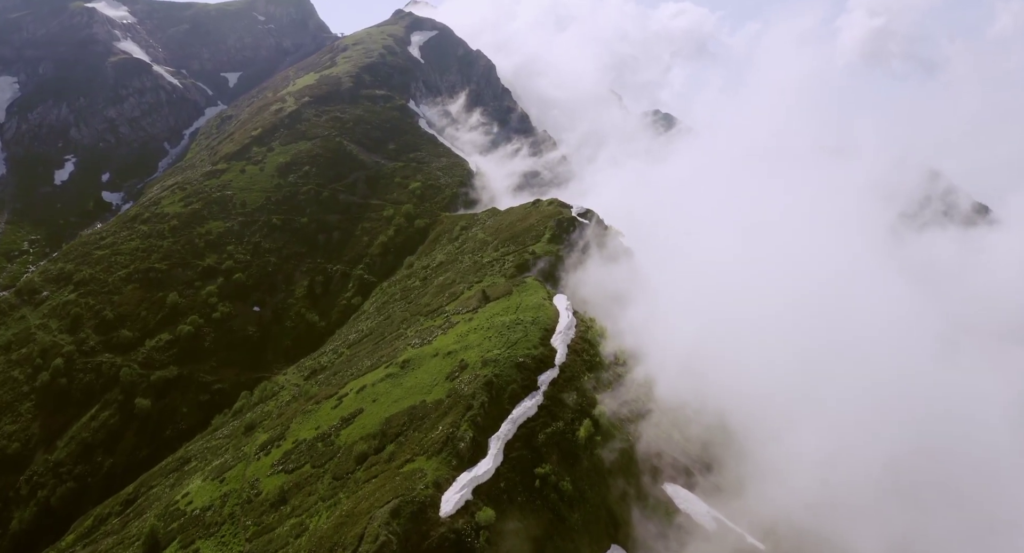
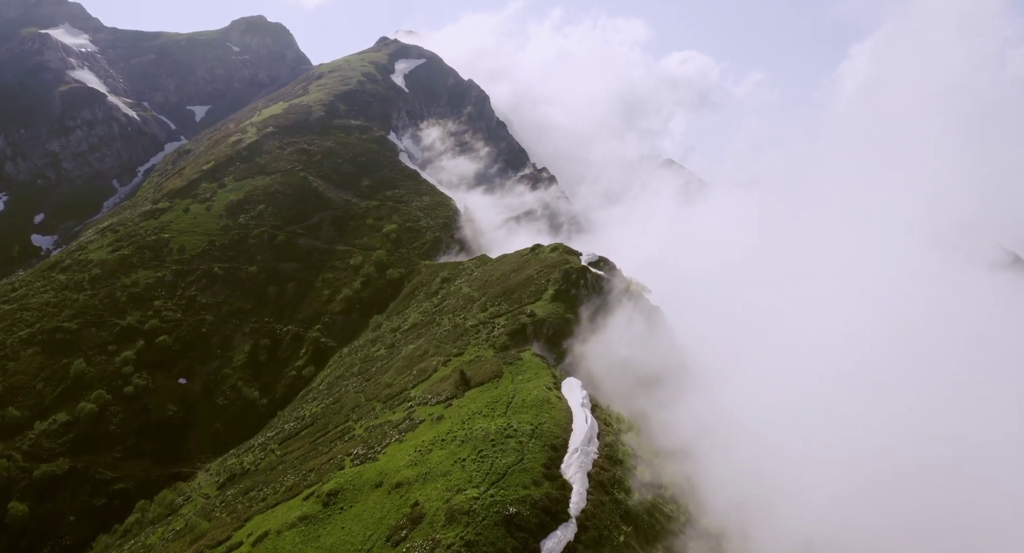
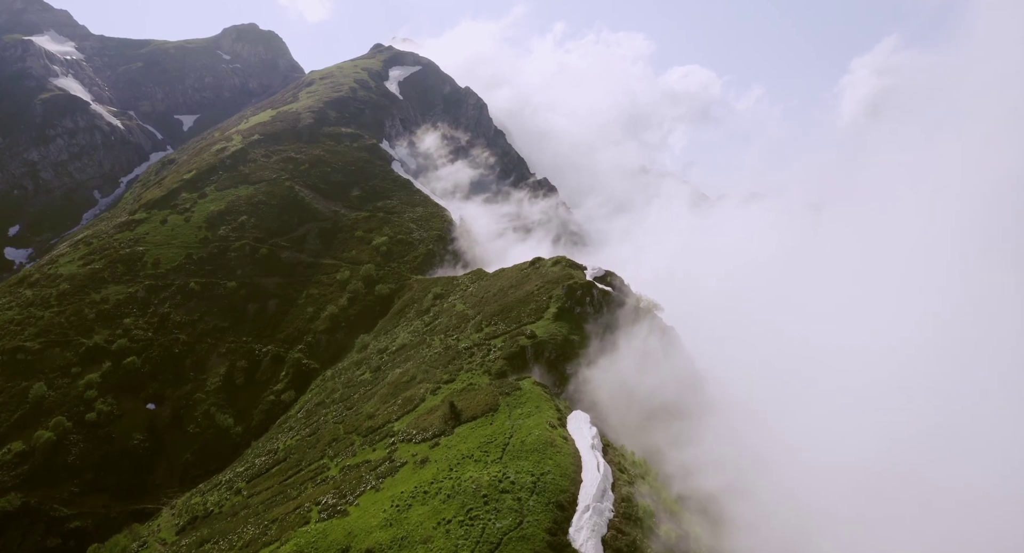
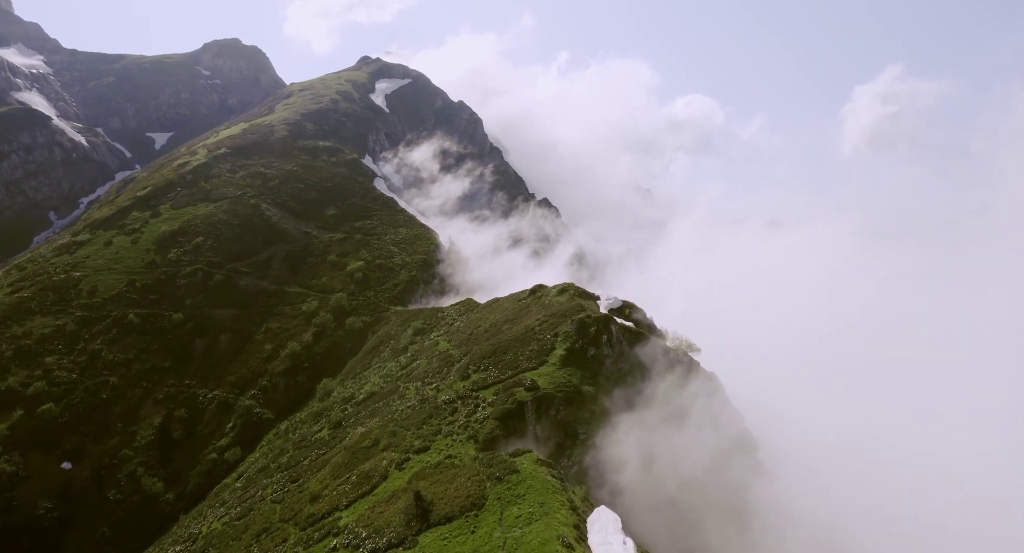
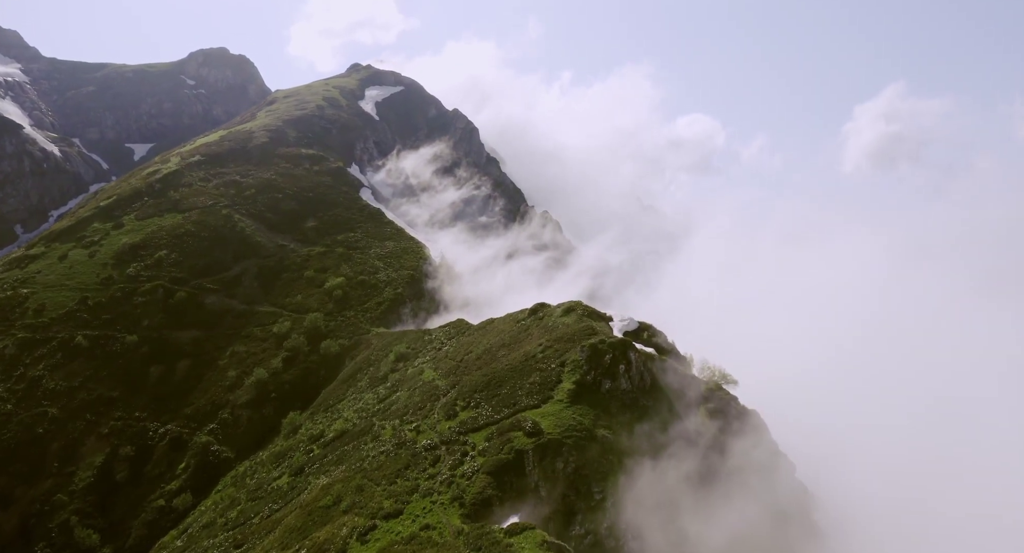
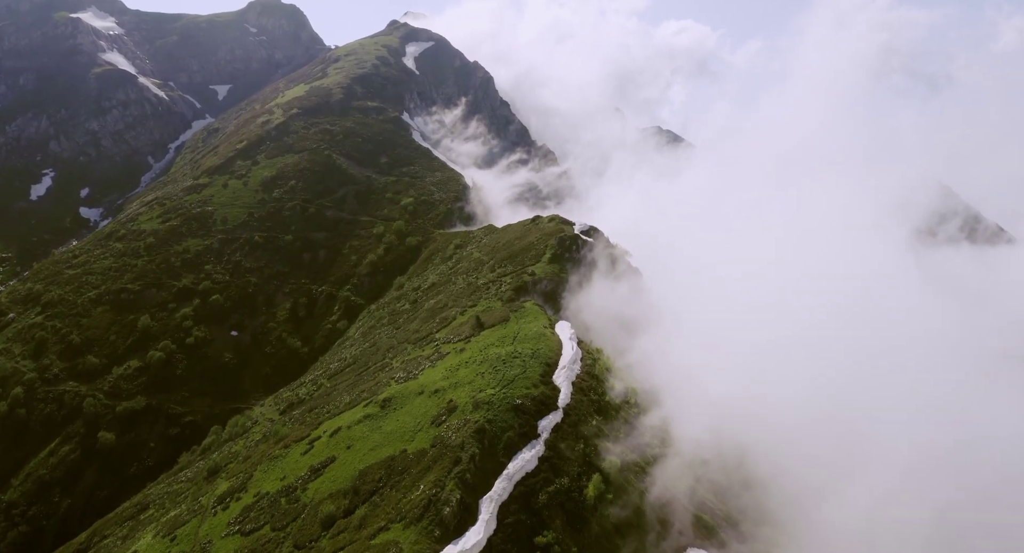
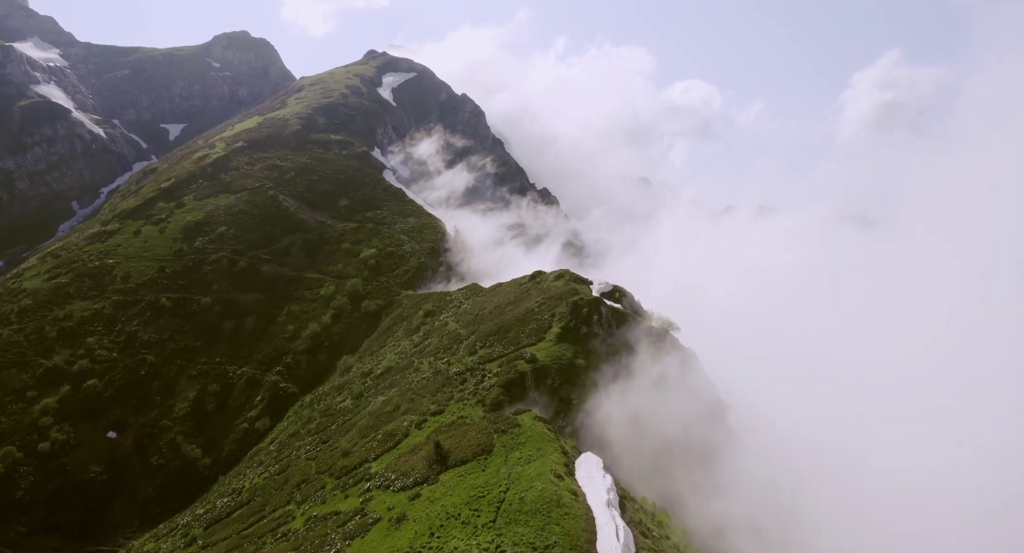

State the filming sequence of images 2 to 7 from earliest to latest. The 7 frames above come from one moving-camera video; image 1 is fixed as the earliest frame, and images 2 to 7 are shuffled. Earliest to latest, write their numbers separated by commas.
6, 2, 3, 7, 4, 5
